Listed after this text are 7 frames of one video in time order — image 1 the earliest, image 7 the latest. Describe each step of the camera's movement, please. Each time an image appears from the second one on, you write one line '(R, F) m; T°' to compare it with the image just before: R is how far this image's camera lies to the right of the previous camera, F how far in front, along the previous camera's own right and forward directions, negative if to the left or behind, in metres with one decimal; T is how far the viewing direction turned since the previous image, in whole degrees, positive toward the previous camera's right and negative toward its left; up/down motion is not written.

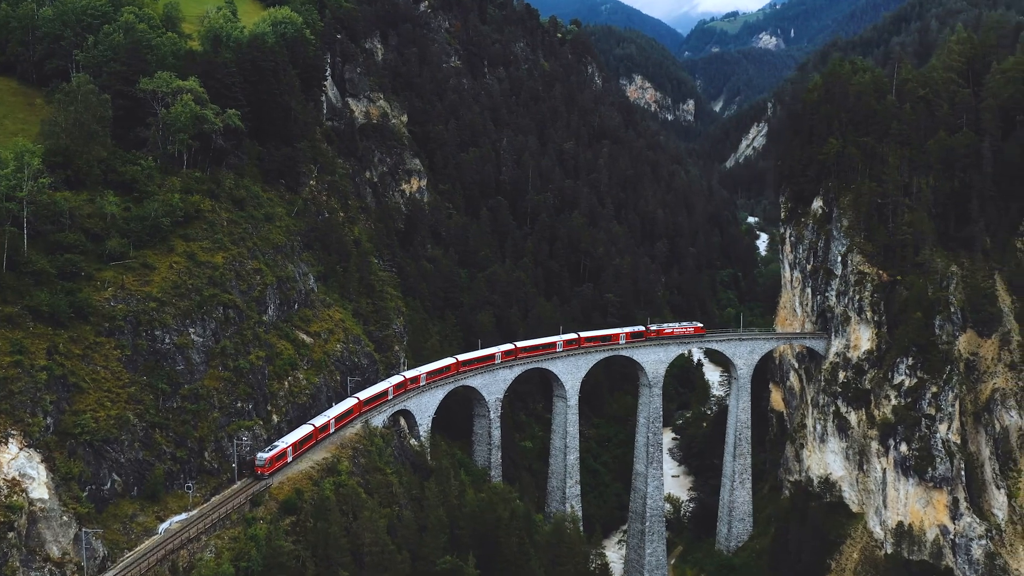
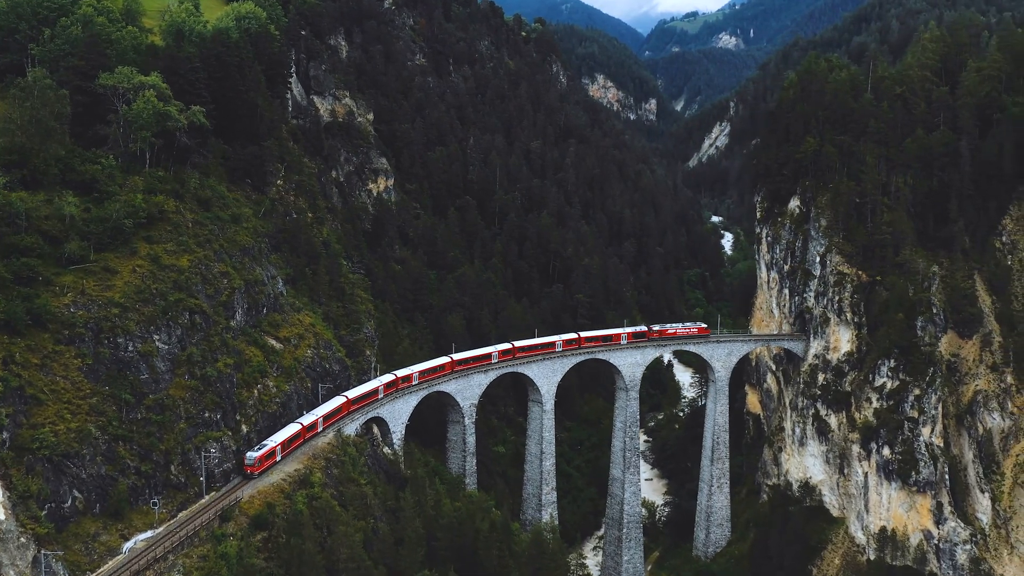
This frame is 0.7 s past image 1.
(-0.9, +1.3) m; +3°
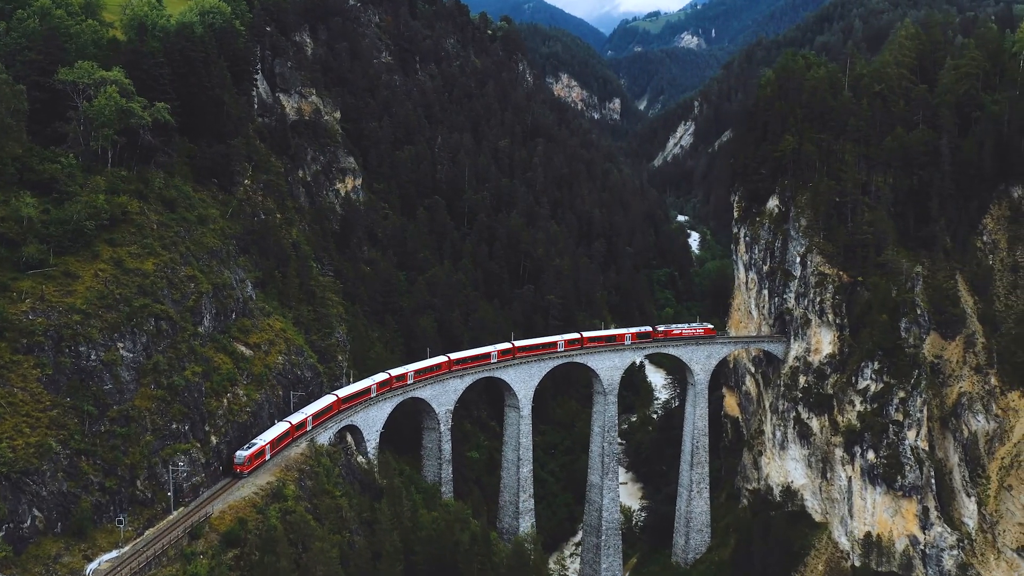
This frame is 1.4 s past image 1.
(-0.8, +1.3) m; +2°
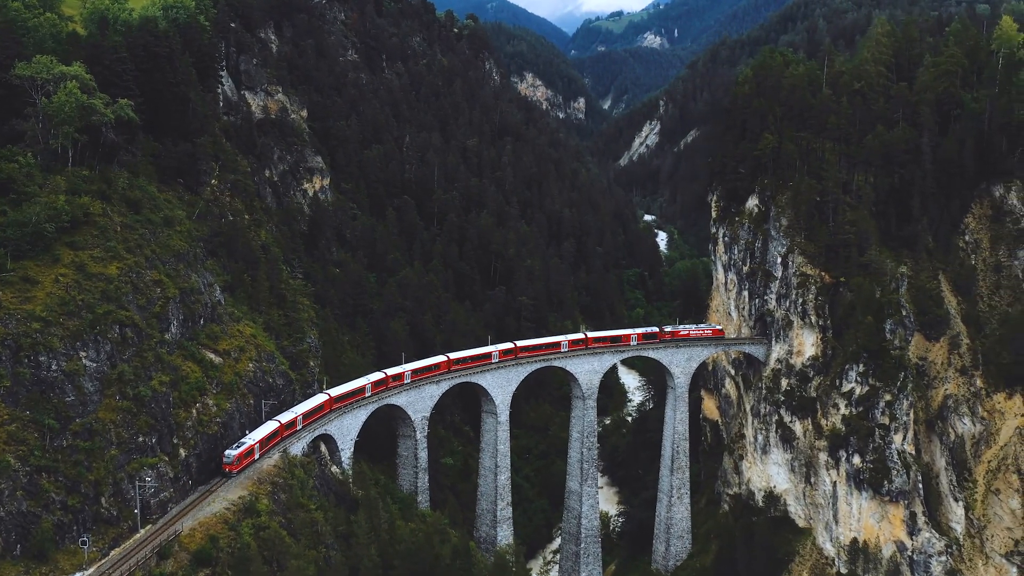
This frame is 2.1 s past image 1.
(-0.8, +1.3) m; +2°
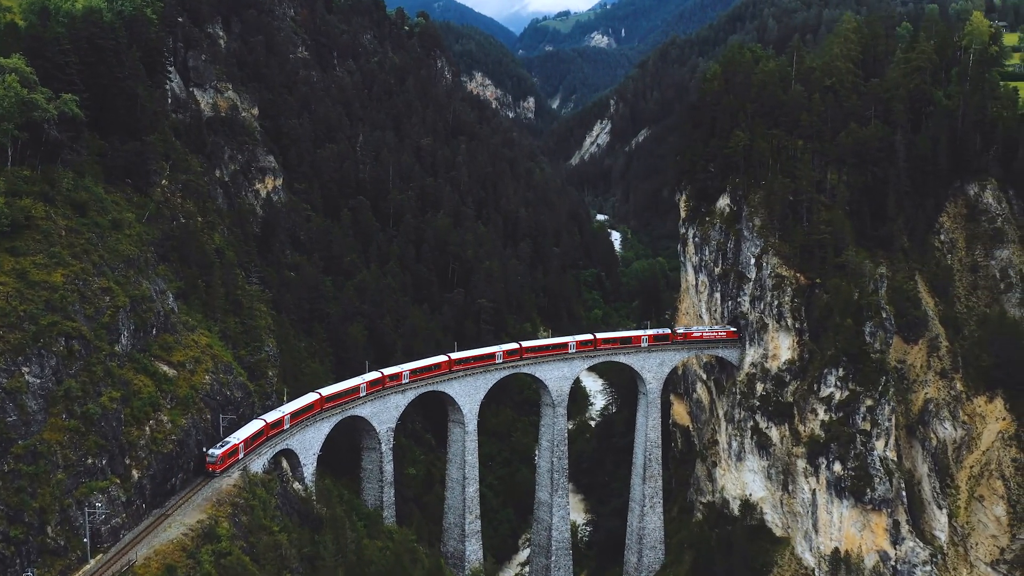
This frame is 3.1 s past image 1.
(-1.2, +1.8) m; +3°
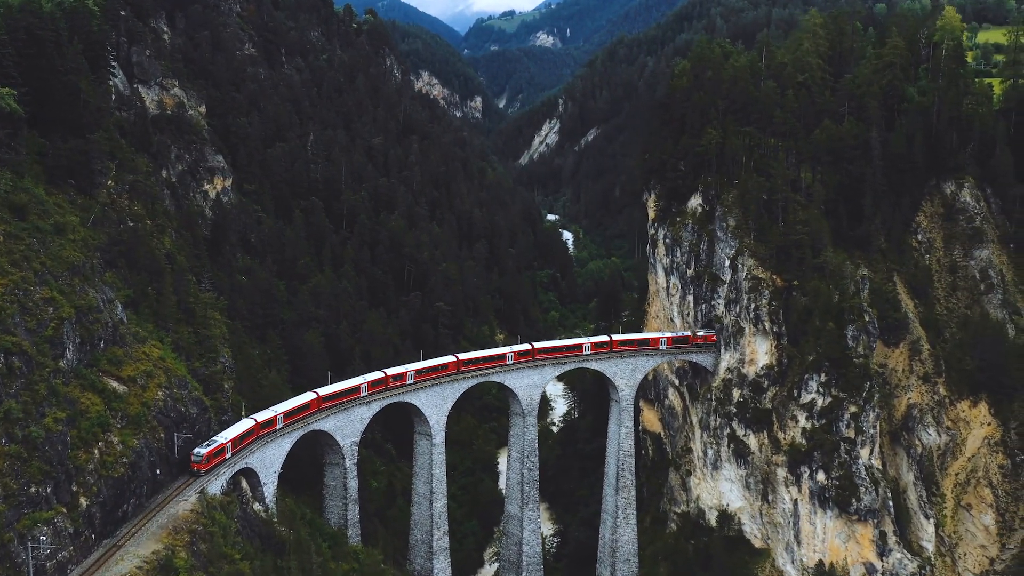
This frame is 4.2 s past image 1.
(-1.3, +2.0) m; +3°
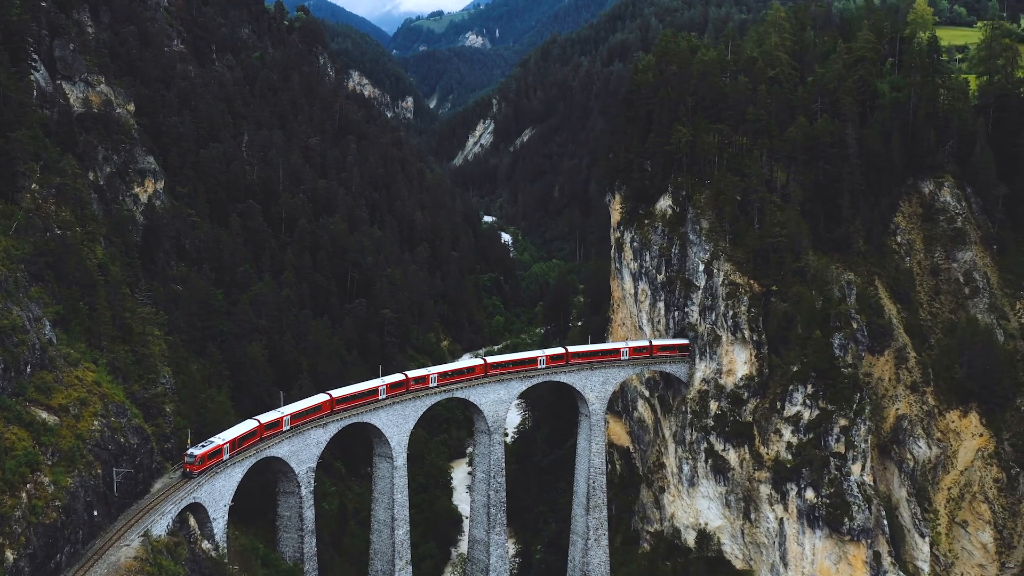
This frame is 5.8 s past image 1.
(-1.9, +3.0) m; +4°
